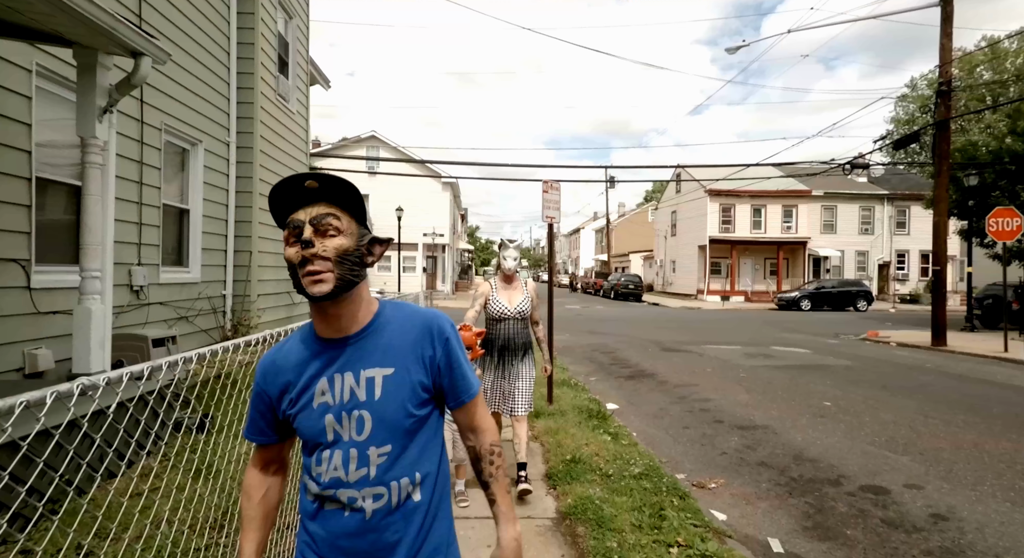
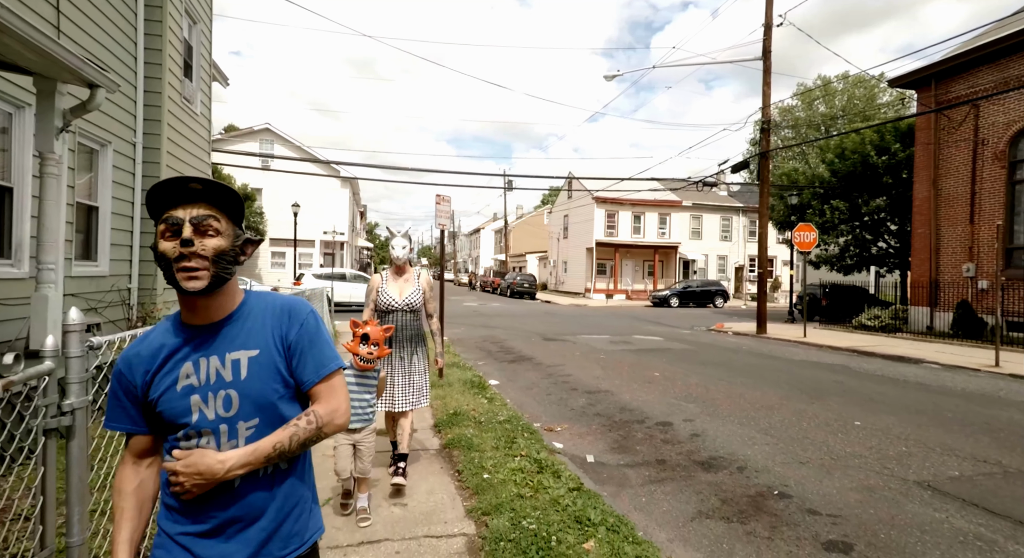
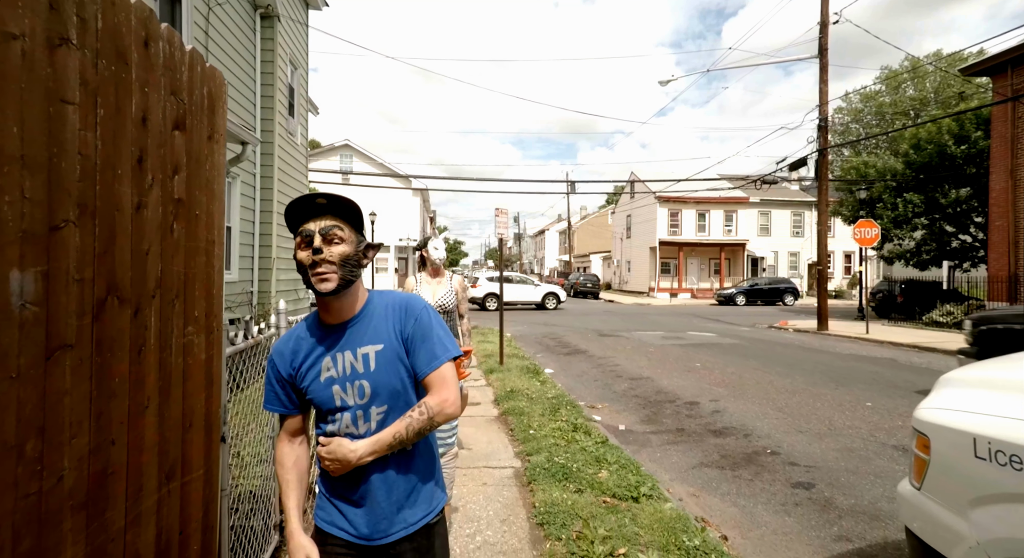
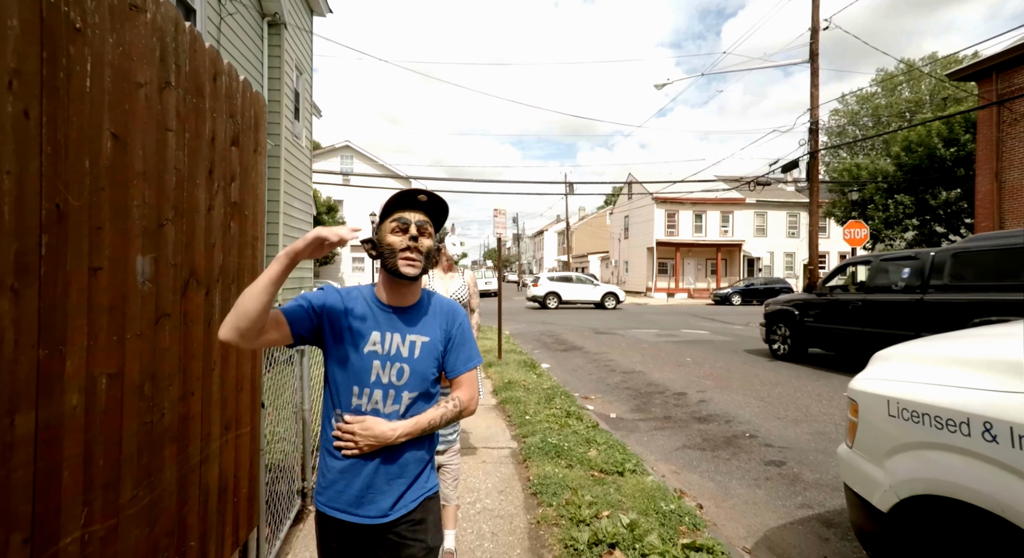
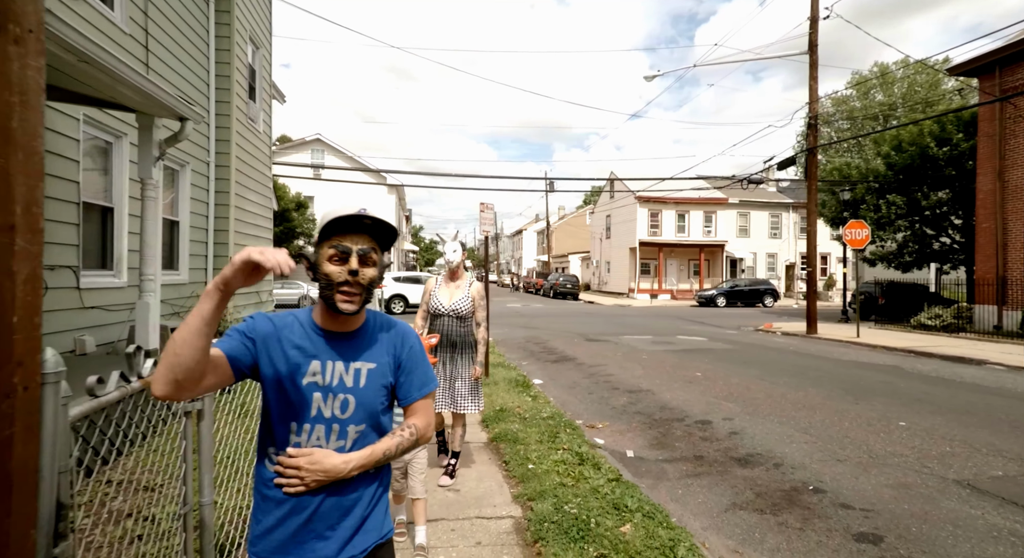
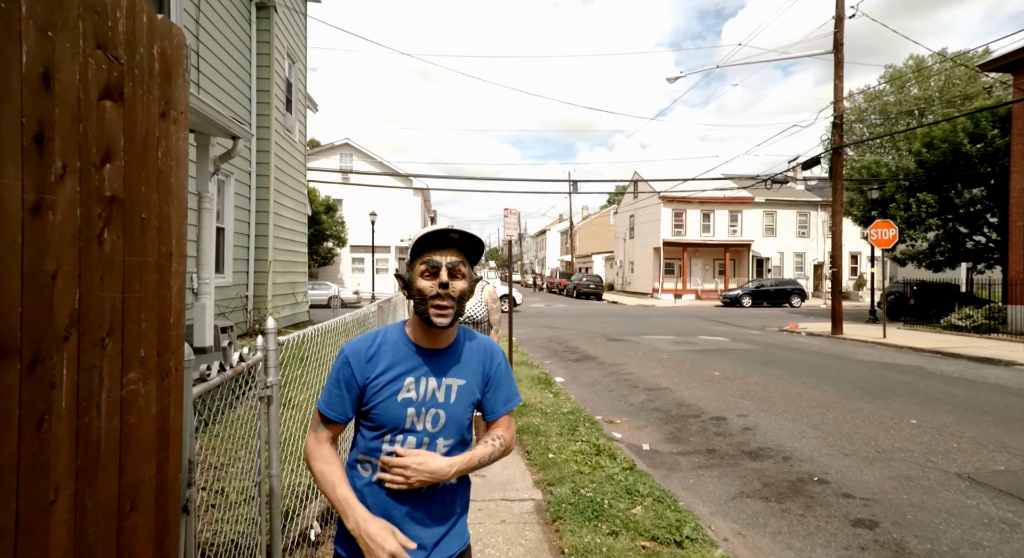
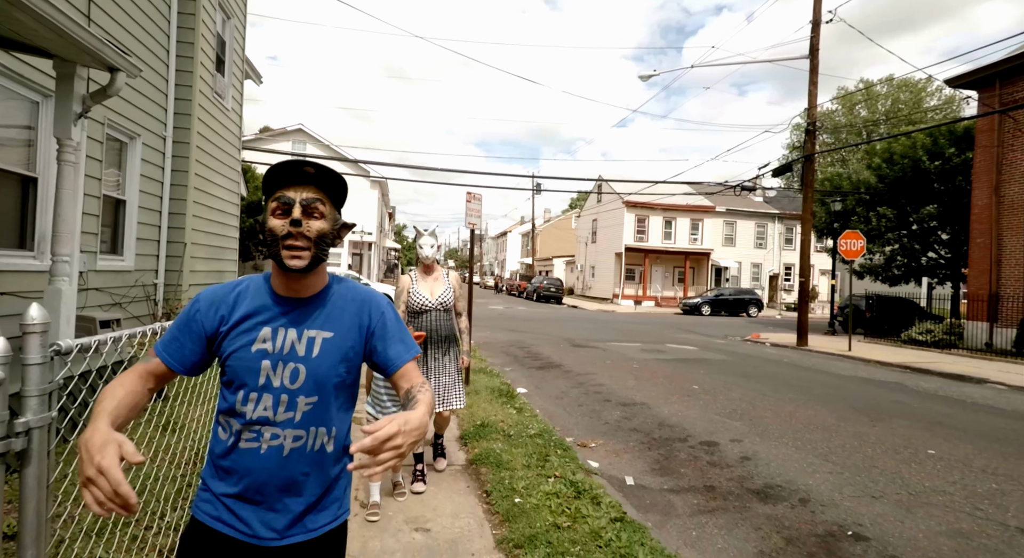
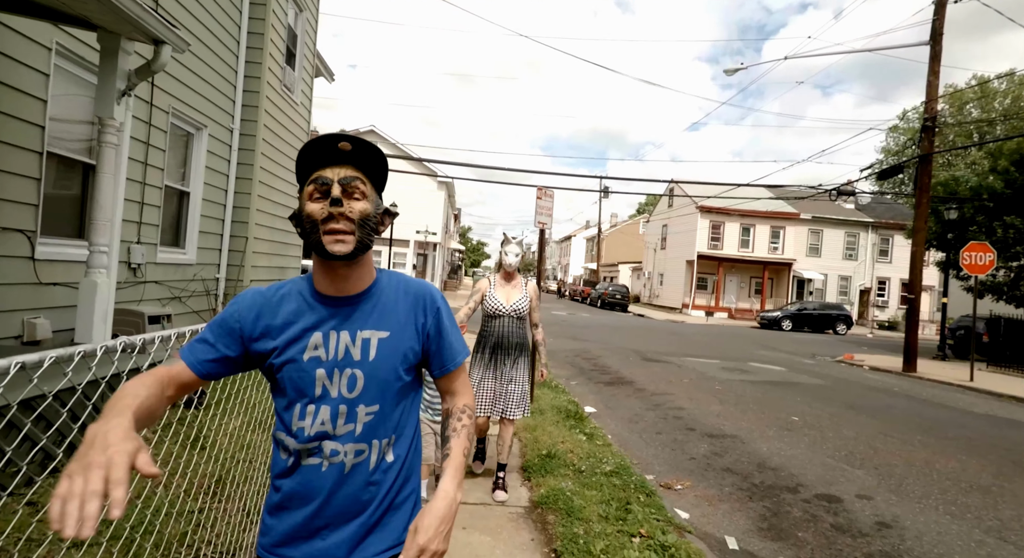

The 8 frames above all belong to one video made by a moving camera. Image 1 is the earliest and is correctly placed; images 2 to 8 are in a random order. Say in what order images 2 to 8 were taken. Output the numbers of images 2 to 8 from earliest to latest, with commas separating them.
8, 7, 2, 5, 6, 3, 4
